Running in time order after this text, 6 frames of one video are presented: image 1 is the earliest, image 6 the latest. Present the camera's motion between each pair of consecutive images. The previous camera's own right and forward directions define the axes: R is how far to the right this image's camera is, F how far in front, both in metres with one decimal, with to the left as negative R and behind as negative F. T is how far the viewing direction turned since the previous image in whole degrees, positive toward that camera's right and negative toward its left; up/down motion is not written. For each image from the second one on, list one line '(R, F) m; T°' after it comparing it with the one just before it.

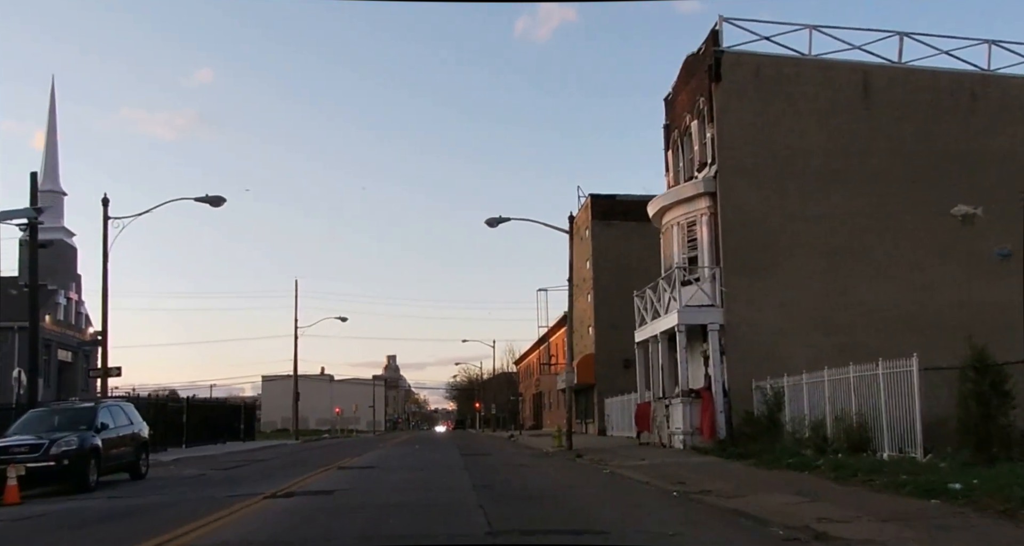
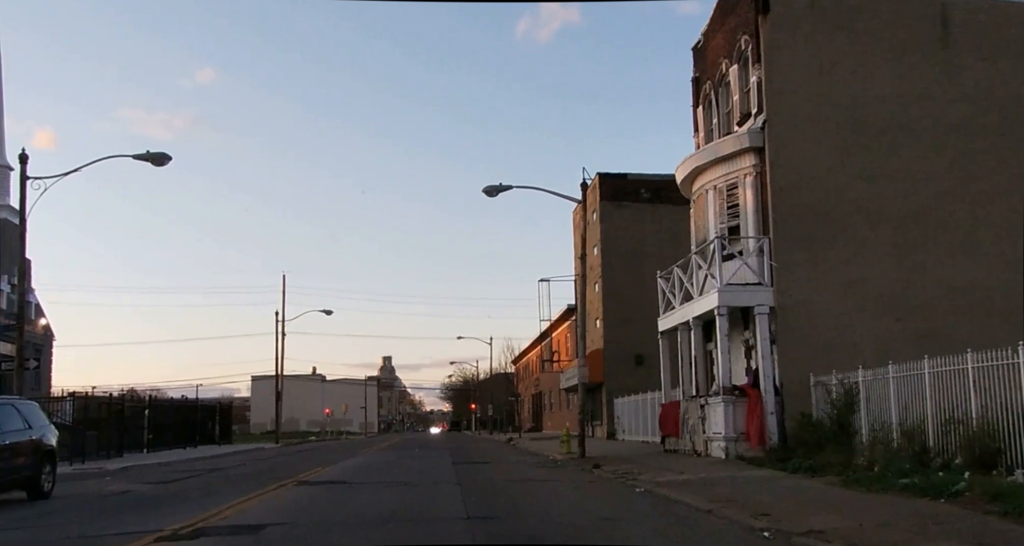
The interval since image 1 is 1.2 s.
(-0.2, +4.6) m; 0°
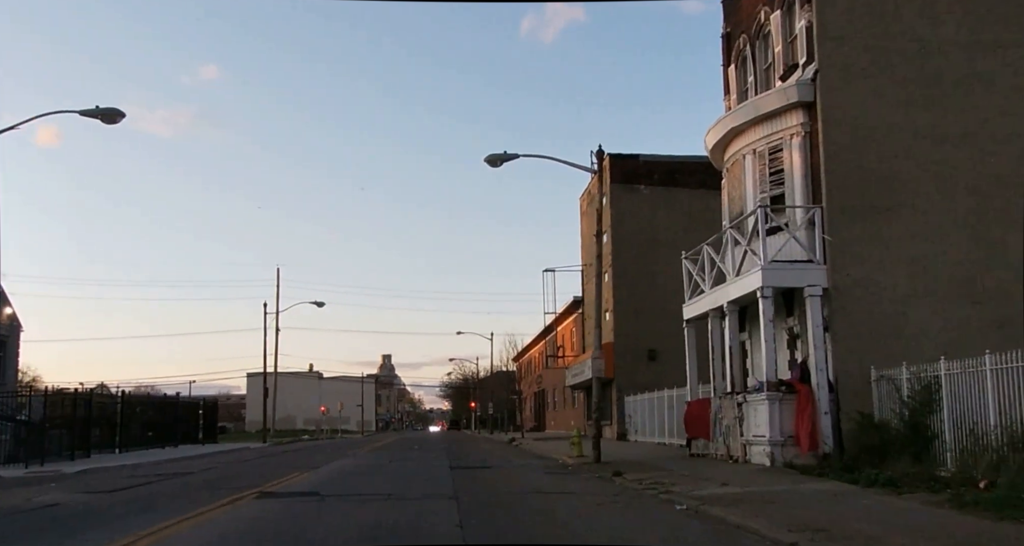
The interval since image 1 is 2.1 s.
(-0.1, +3.1) m; 0°
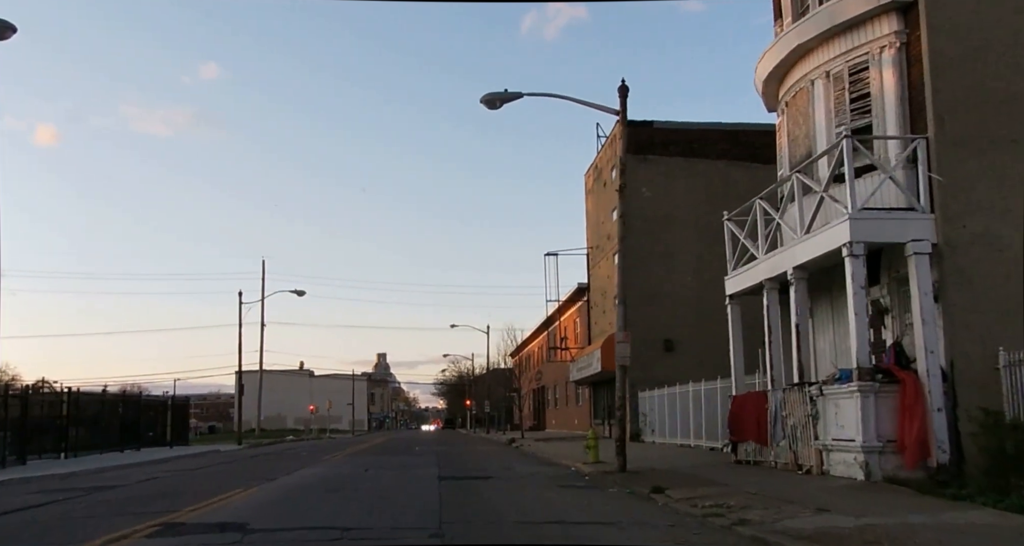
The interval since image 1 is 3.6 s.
(-0.2, +4.4) m; 0°
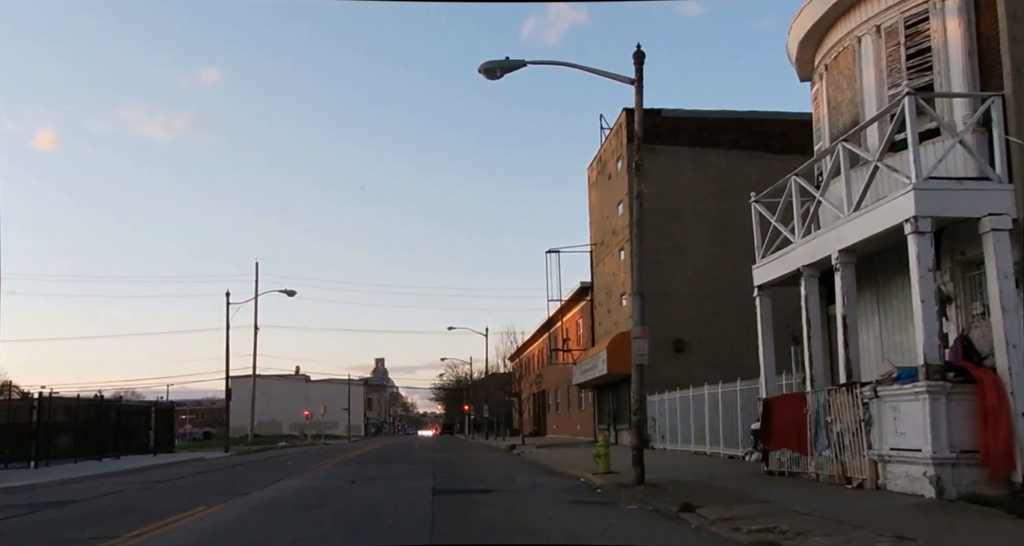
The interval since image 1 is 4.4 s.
(-0.1, +2.0) m; 0°
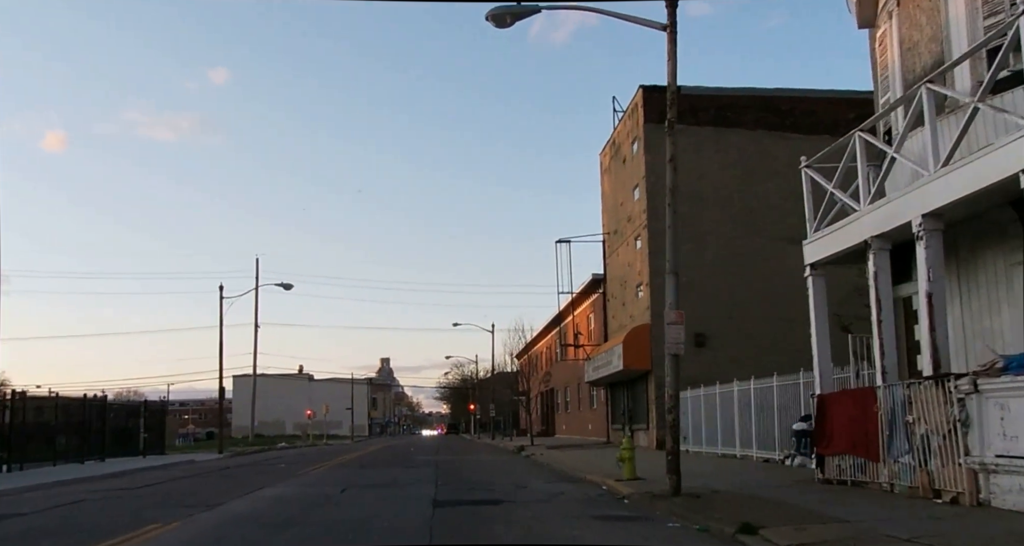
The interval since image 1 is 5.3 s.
(-0.1, +2.3) m; 0°
